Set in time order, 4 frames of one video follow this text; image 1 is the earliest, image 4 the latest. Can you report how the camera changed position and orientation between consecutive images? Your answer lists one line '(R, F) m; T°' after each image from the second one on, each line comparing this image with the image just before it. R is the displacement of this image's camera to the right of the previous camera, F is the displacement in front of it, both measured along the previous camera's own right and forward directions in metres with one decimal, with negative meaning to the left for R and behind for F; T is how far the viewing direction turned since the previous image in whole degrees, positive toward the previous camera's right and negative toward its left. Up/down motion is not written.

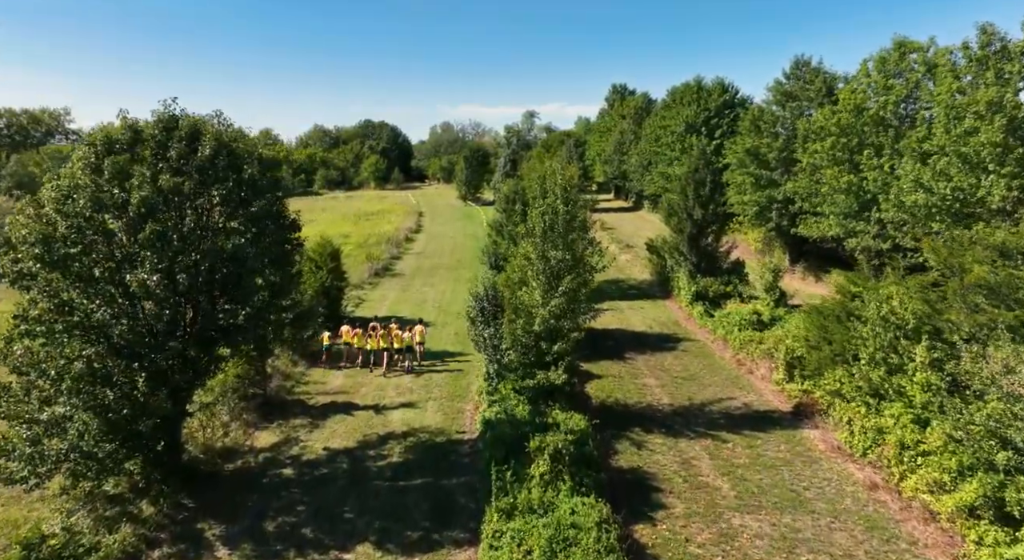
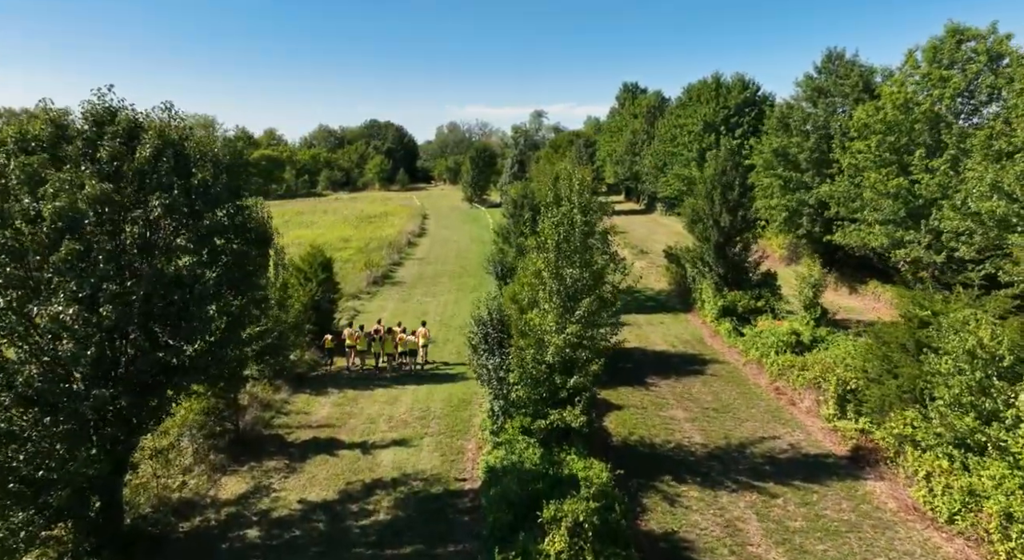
(0.0, +2.8) m; -1°
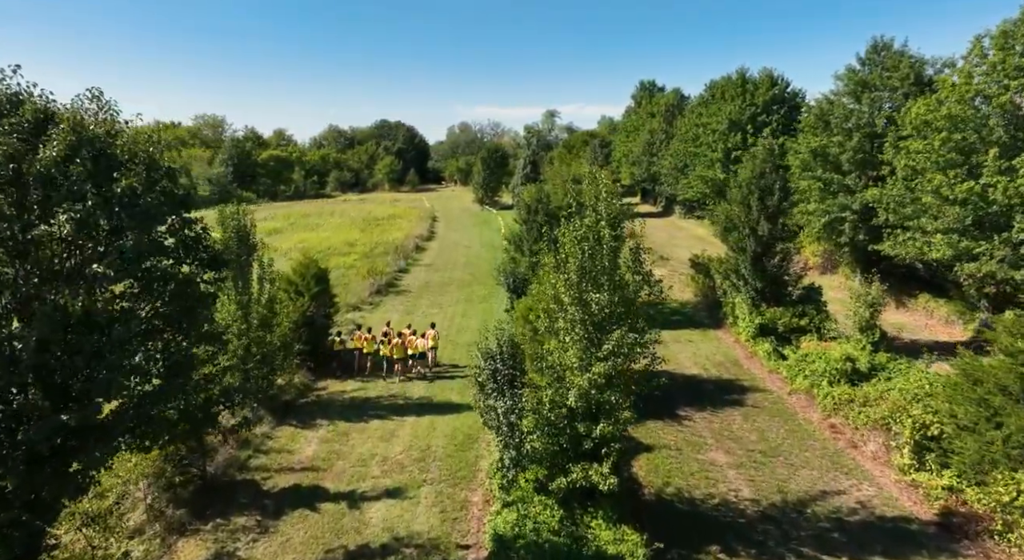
(0.0, +2.8) m; -1°
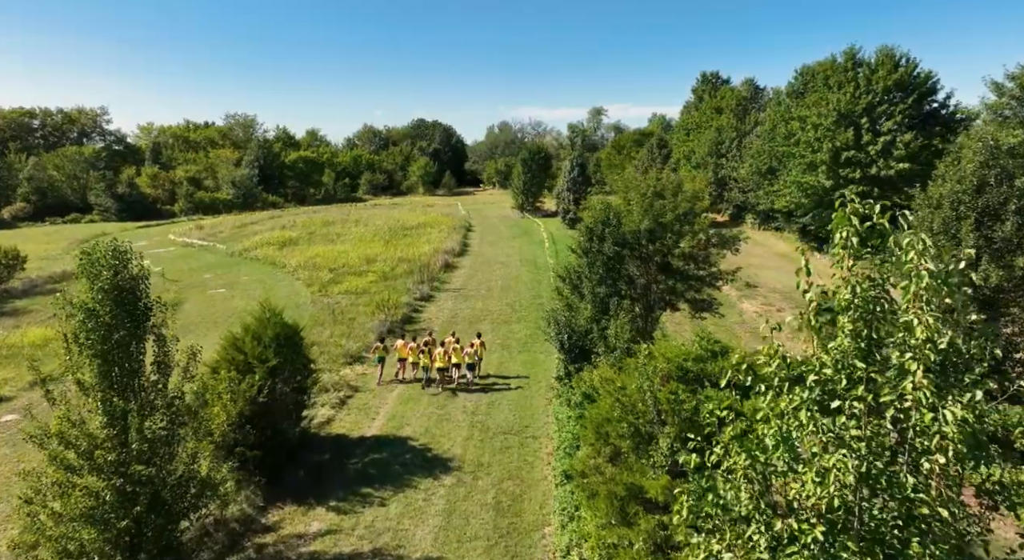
(-0.5, +9.3) m; -3°
